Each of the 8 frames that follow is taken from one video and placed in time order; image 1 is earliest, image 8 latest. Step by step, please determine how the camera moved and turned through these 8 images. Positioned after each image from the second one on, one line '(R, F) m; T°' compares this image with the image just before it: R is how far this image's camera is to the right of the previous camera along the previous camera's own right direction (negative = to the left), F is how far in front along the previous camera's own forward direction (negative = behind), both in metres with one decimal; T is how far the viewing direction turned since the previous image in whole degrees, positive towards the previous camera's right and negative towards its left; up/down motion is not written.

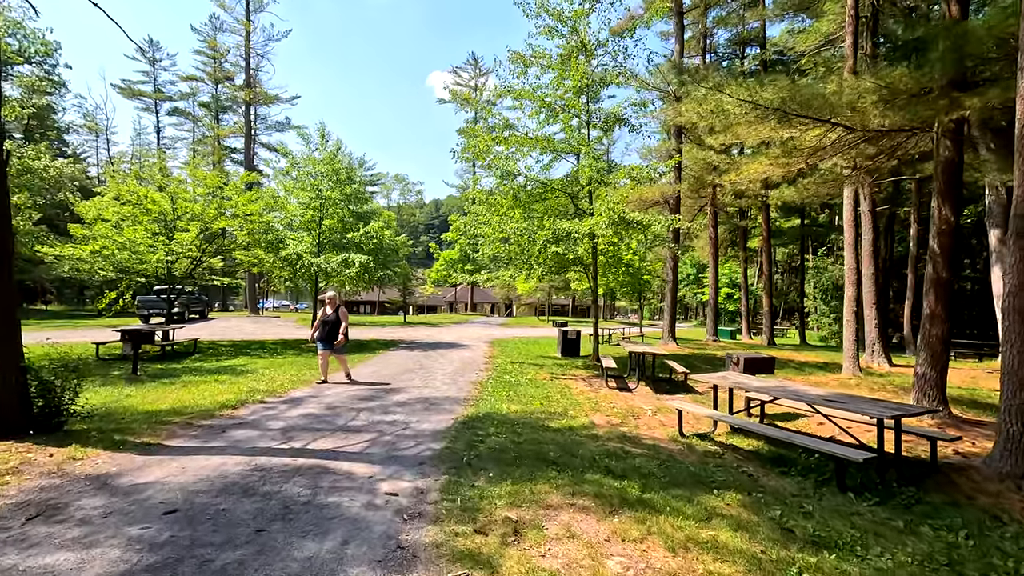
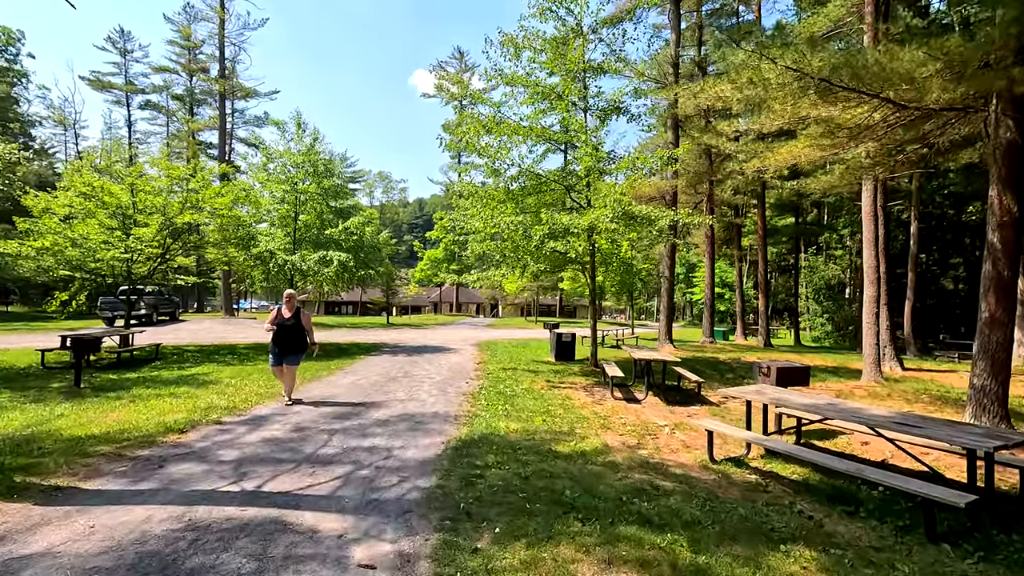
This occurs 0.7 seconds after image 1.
(-0.2, +1.1) m; +2°
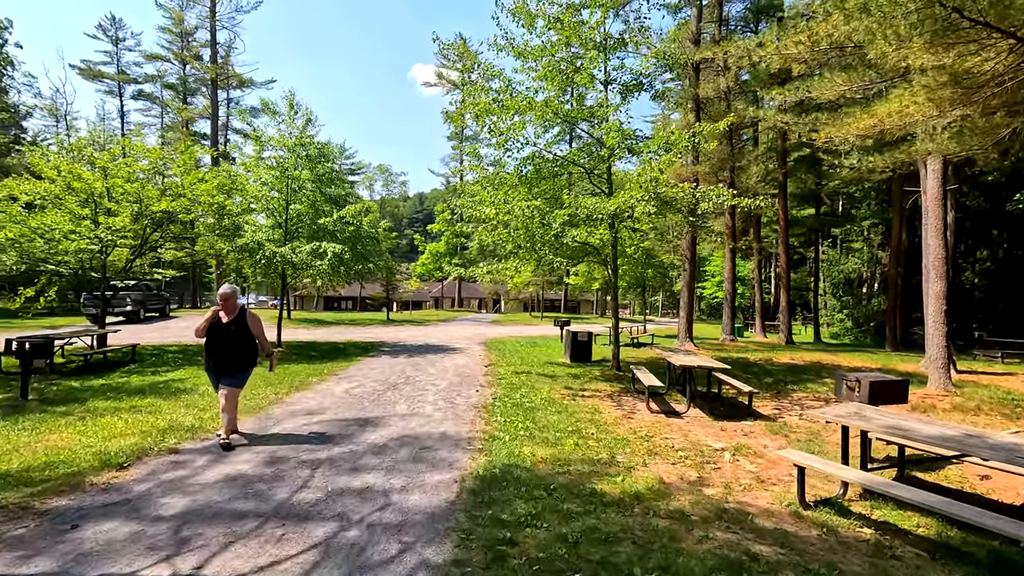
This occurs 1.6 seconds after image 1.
(-0.3, +1.4) m; 0°
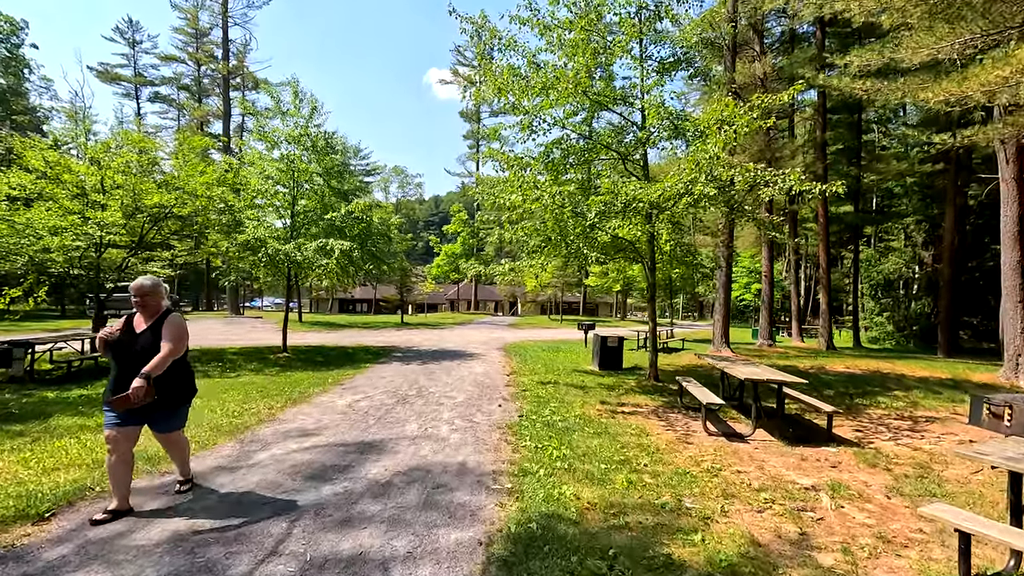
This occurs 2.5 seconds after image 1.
(-0.2, +1.3) m; -2°
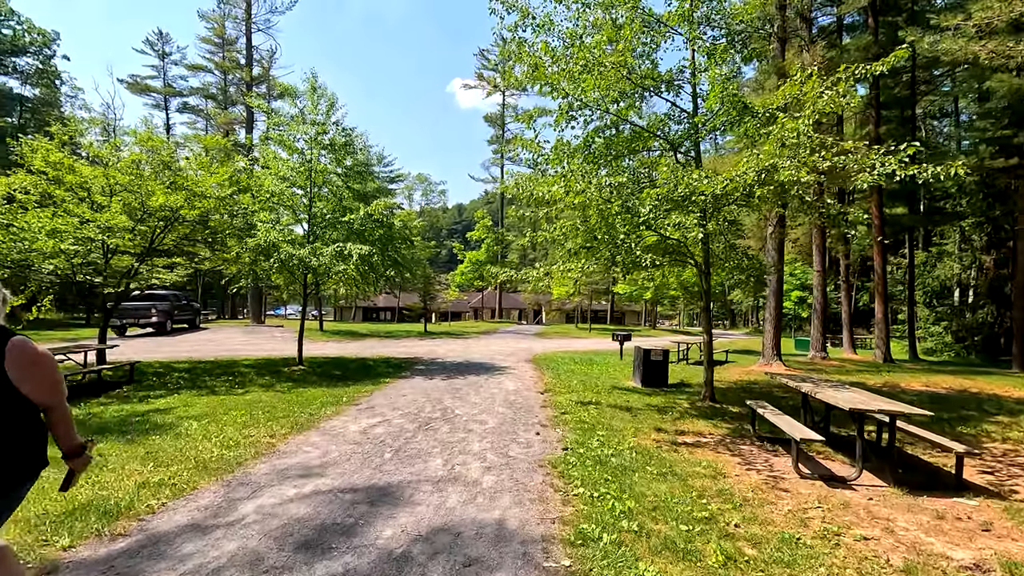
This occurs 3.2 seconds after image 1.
(-0.2, +1.2) m; -2°
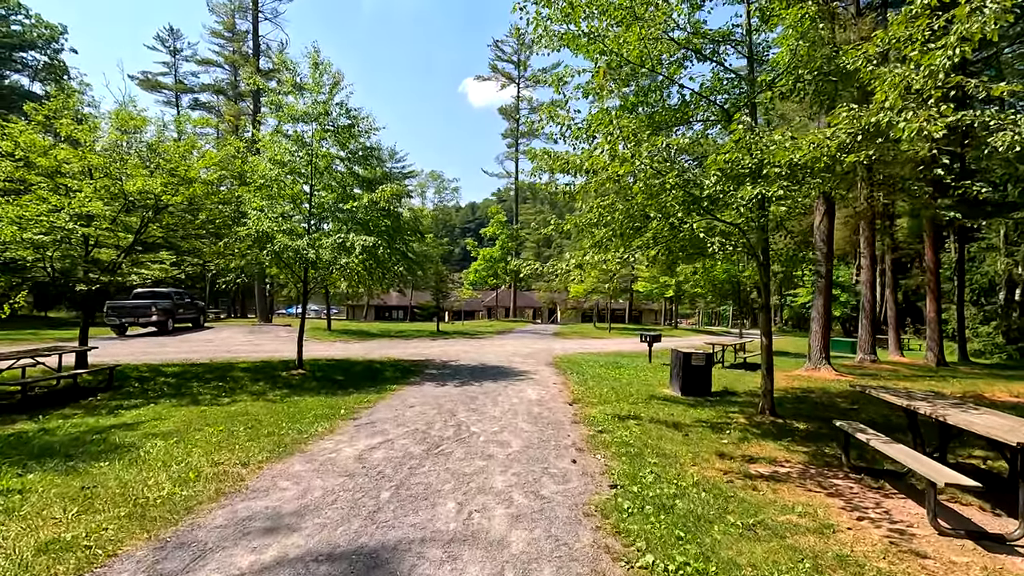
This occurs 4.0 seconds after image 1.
(-0.2, +1.4) m; -1°
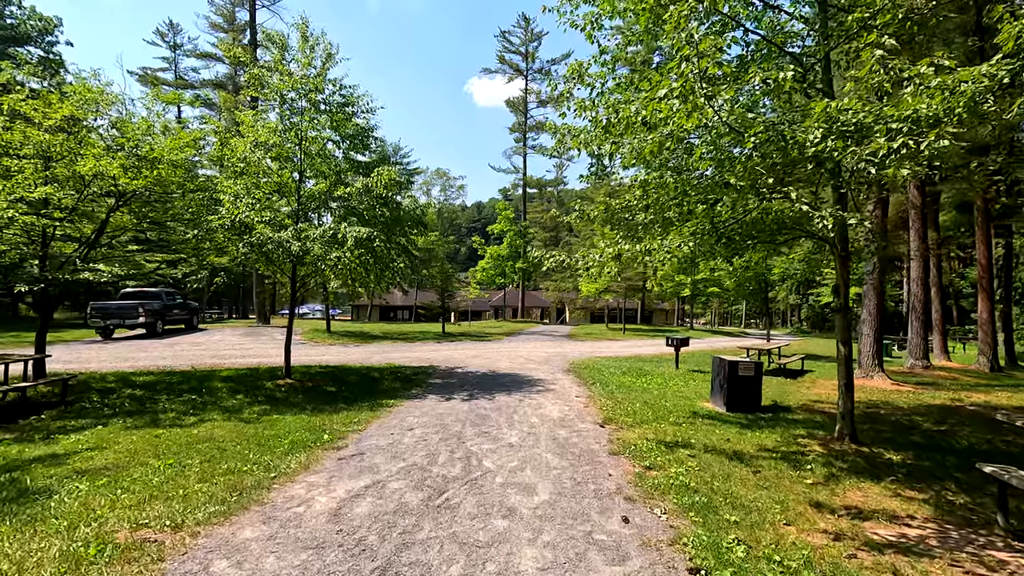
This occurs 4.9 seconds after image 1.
(-0.2, +1.5) m; -1°
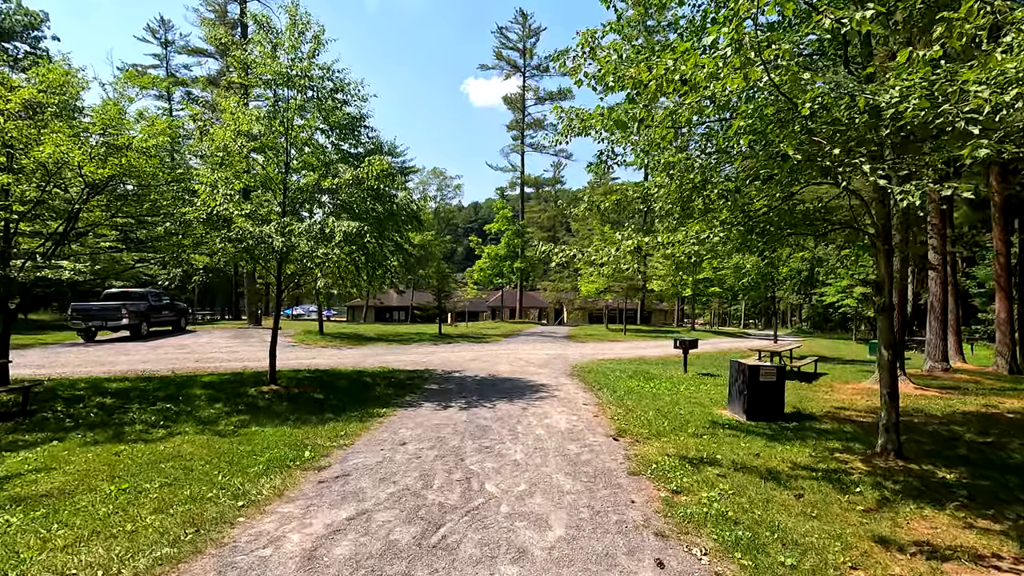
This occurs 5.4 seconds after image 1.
(-0.1, +0.7) m; 0°
